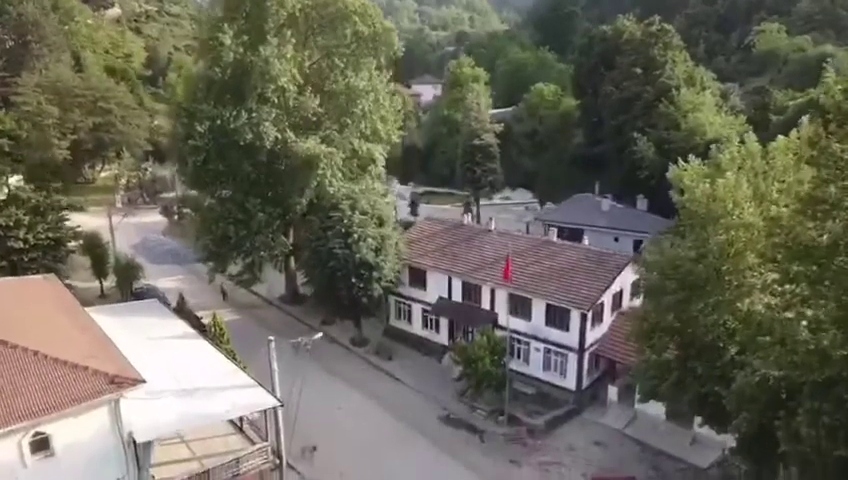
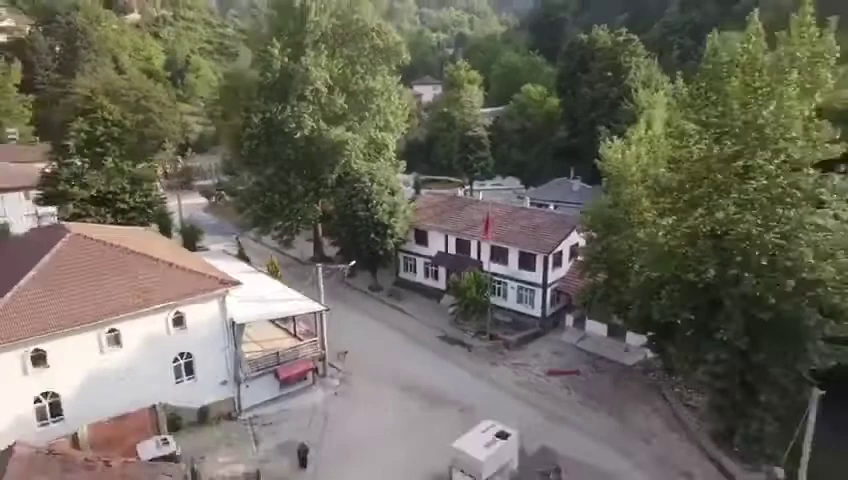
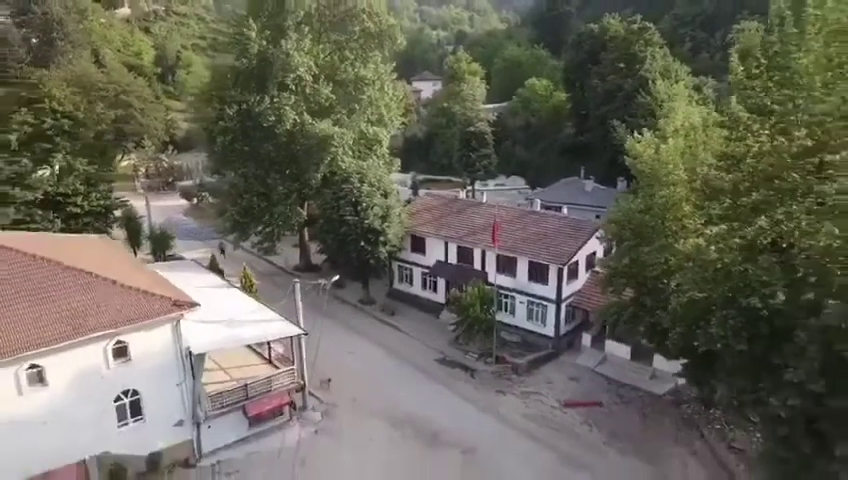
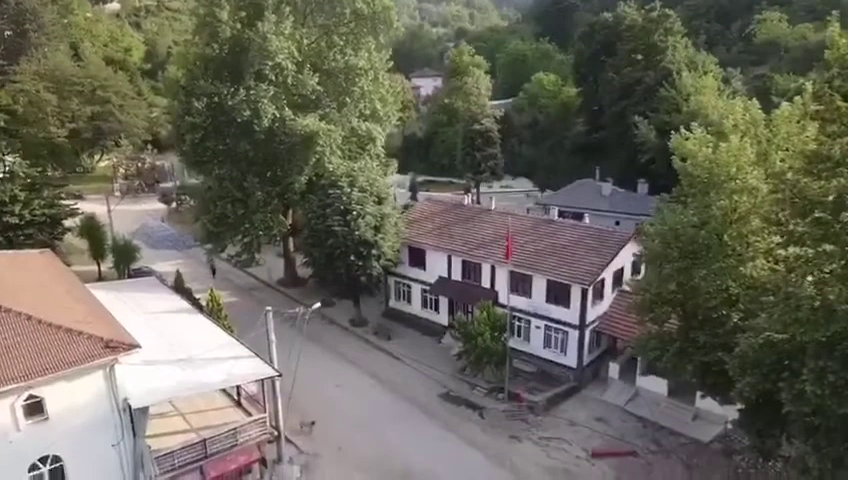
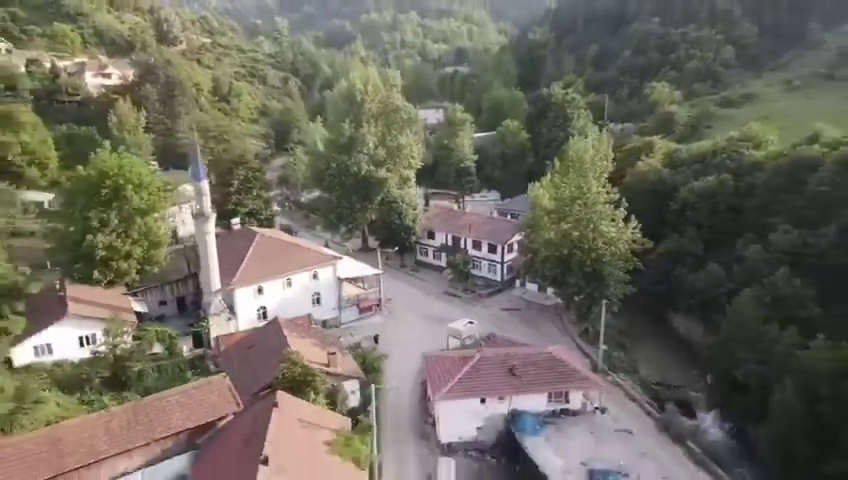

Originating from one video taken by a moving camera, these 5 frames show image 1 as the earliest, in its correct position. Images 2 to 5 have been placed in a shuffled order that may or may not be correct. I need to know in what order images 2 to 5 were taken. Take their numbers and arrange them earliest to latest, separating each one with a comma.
4, 3, 2, 5
